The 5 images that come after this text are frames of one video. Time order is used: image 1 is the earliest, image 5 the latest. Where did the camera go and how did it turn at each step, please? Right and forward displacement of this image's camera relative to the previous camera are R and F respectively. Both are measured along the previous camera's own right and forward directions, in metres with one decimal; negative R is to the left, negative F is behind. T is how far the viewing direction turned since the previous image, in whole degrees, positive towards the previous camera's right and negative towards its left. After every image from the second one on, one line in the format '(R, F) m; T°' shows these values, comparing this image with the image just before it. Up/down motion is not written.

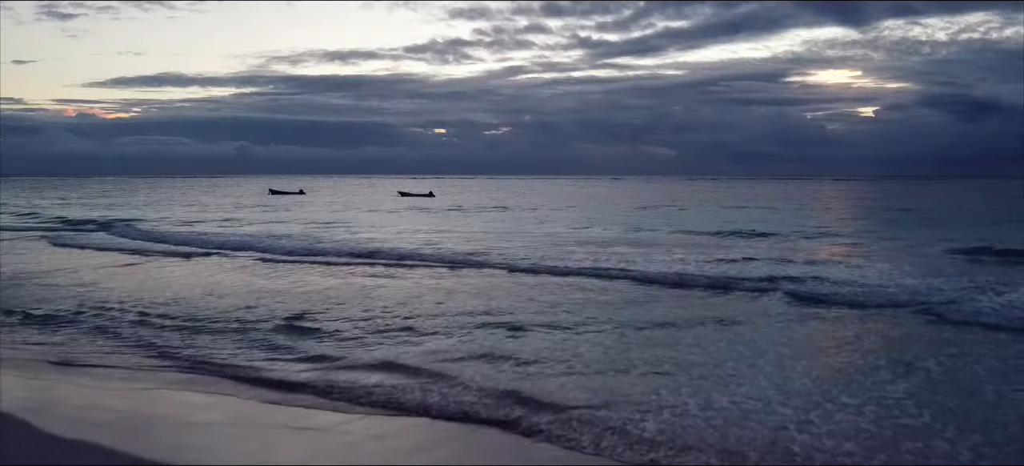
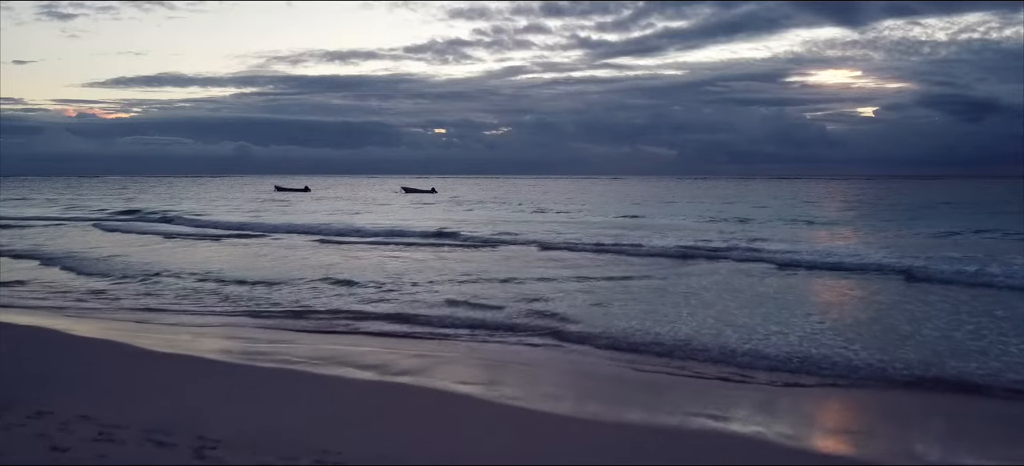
(-0.1, -2.5) m; 0°
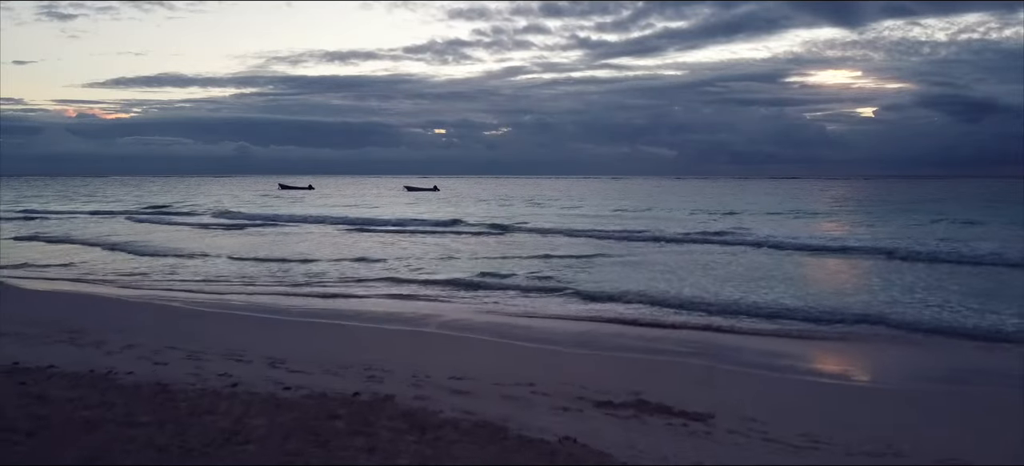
(0.0, -1.8) m; 0°
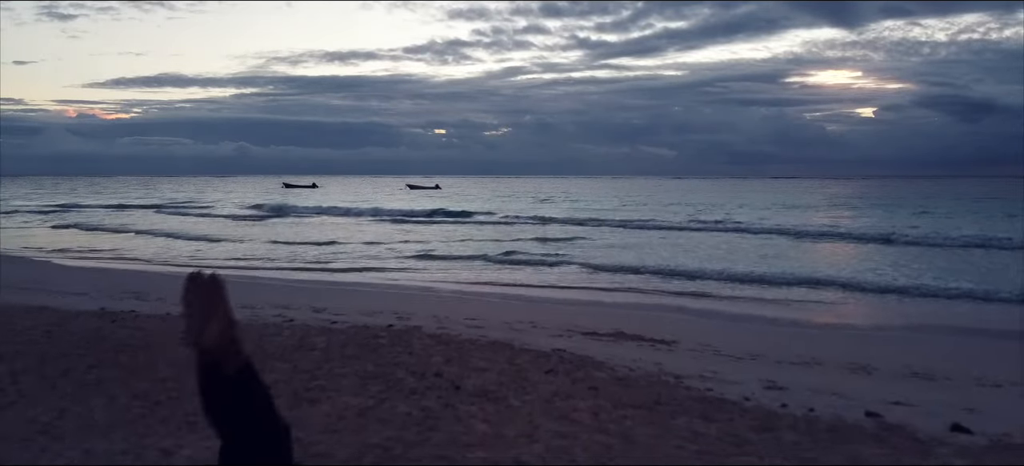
(0.0, -1.6) m; 0°
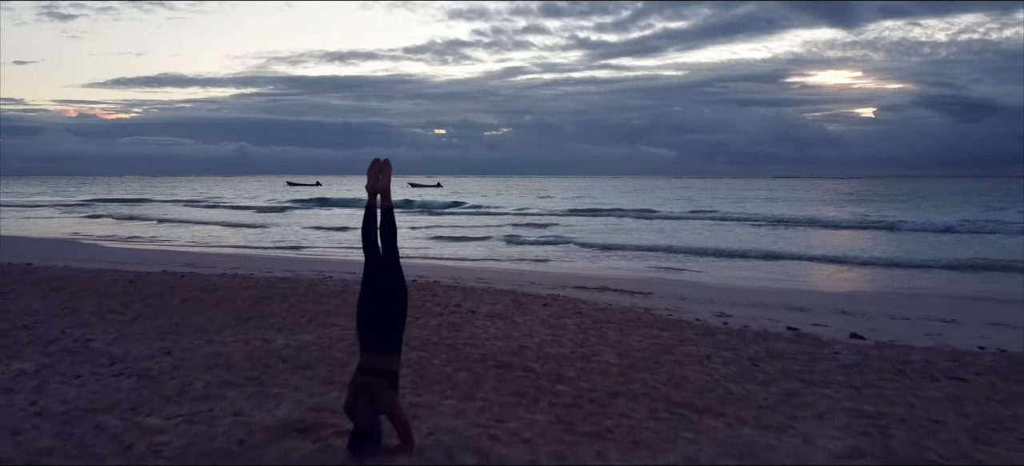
(0.0, -1.6) m; 0°
